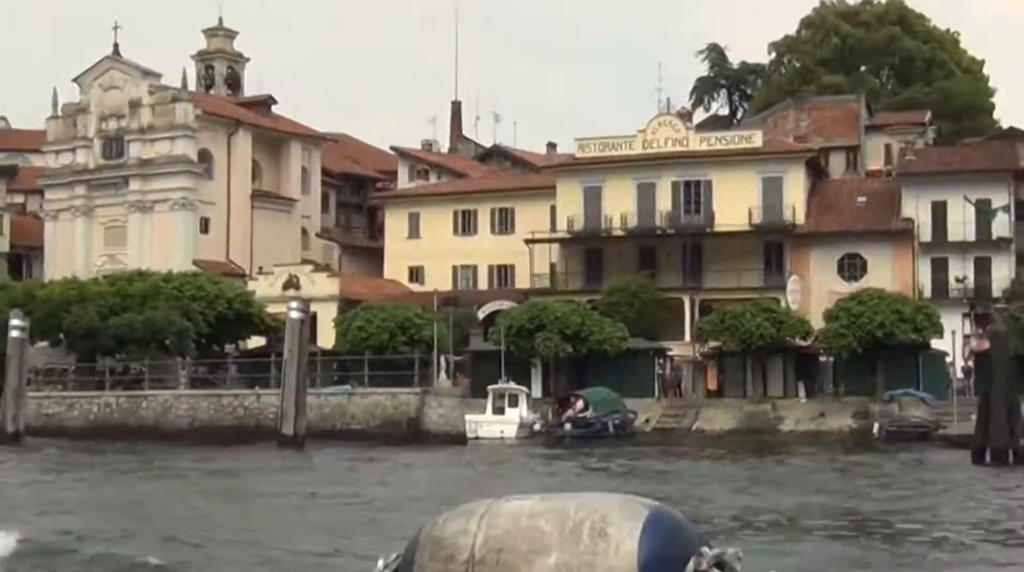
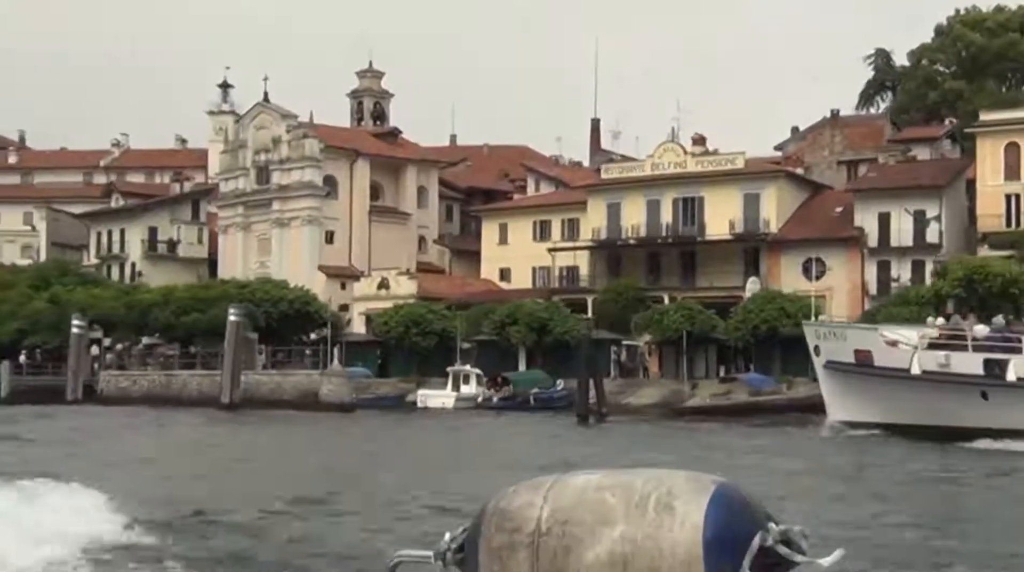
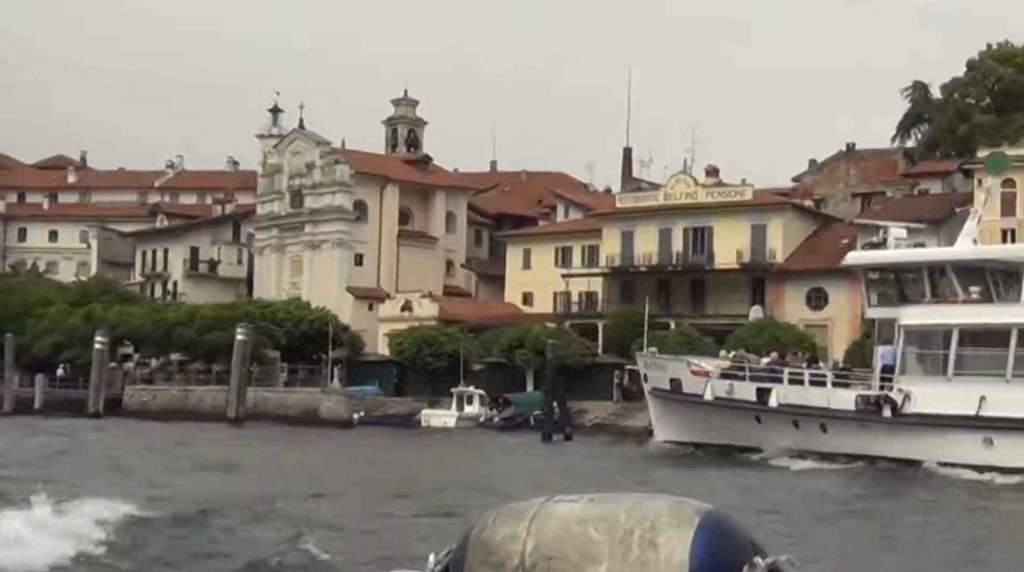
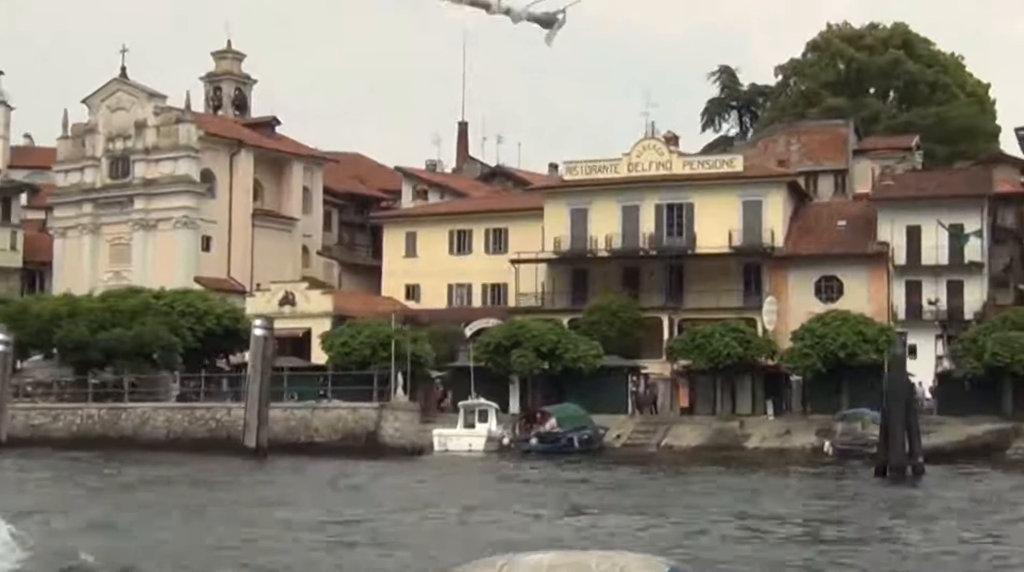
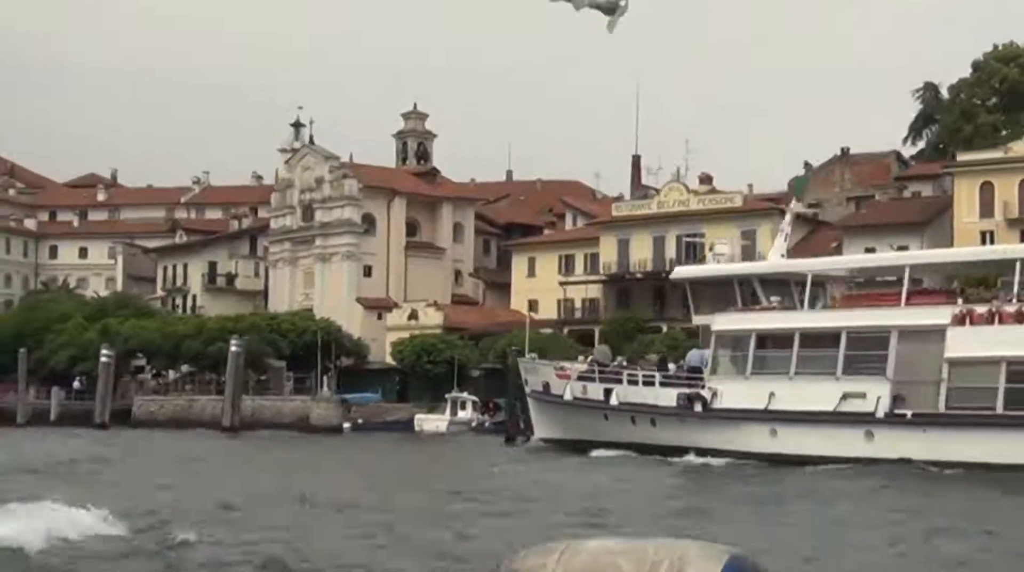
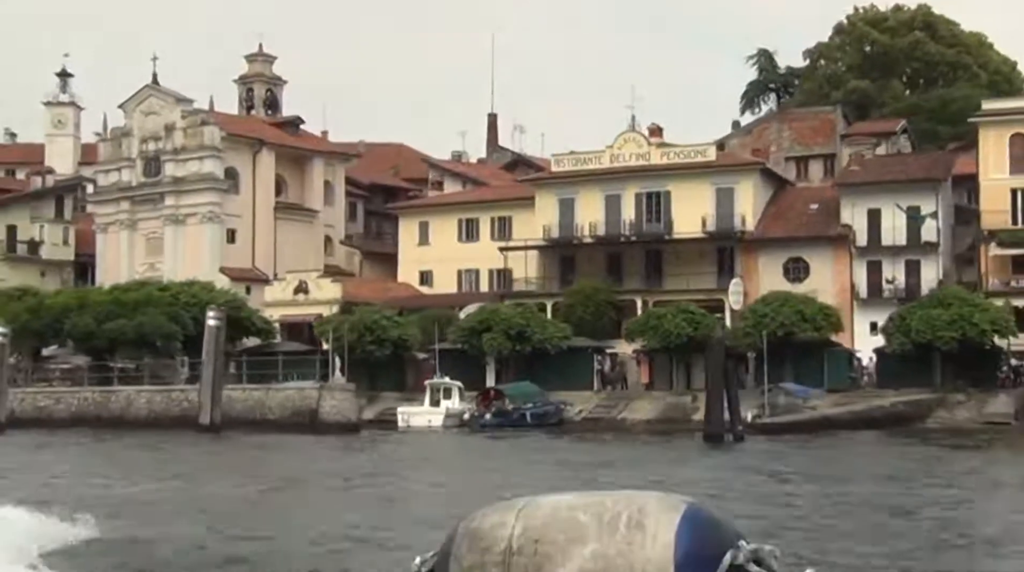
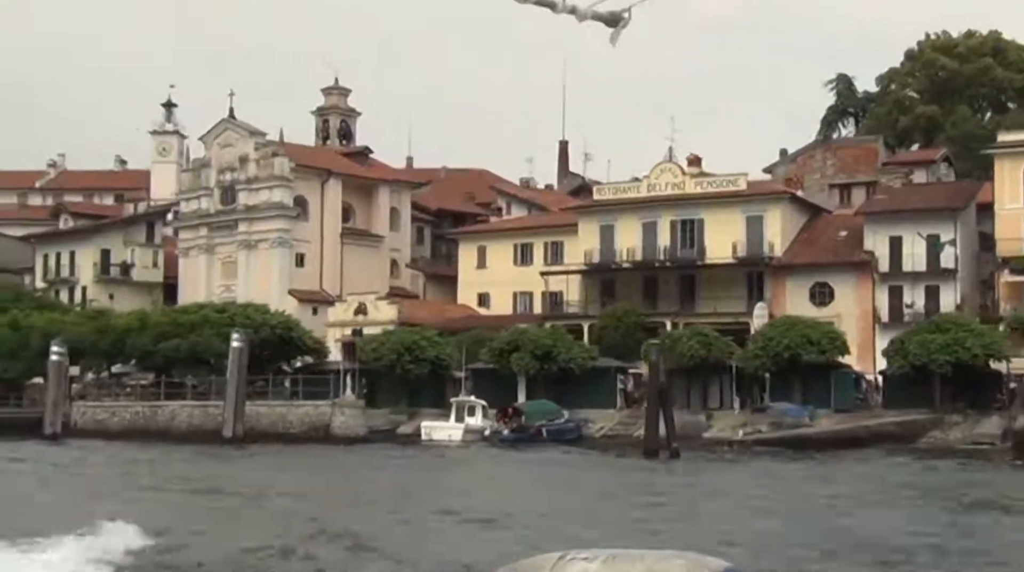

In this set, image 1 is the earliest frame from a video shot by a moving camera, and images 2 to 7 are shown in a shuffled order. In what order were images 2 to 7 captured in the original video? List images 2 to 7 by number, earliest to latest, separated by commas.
4, 6, 7, 2, 3, 5
